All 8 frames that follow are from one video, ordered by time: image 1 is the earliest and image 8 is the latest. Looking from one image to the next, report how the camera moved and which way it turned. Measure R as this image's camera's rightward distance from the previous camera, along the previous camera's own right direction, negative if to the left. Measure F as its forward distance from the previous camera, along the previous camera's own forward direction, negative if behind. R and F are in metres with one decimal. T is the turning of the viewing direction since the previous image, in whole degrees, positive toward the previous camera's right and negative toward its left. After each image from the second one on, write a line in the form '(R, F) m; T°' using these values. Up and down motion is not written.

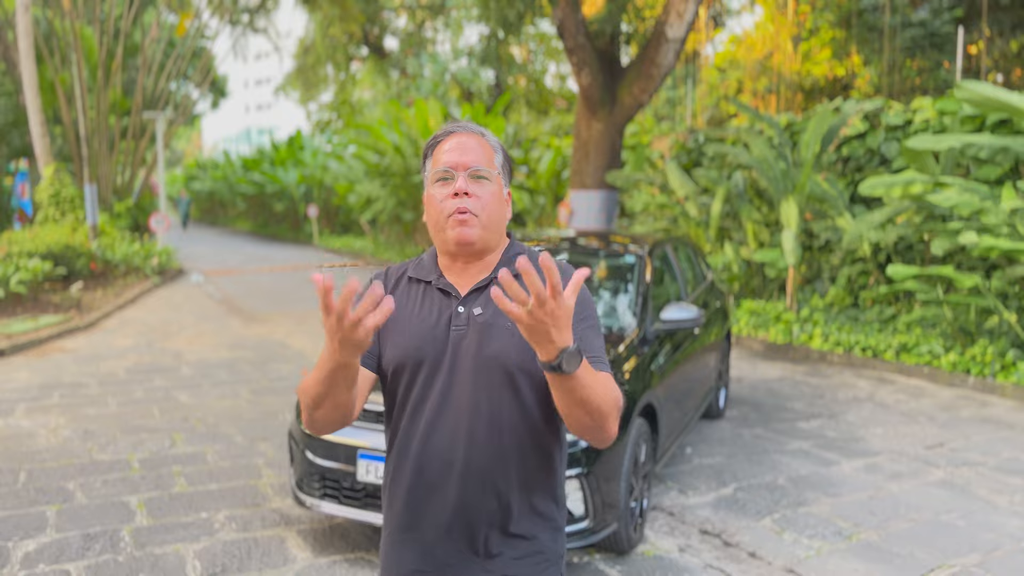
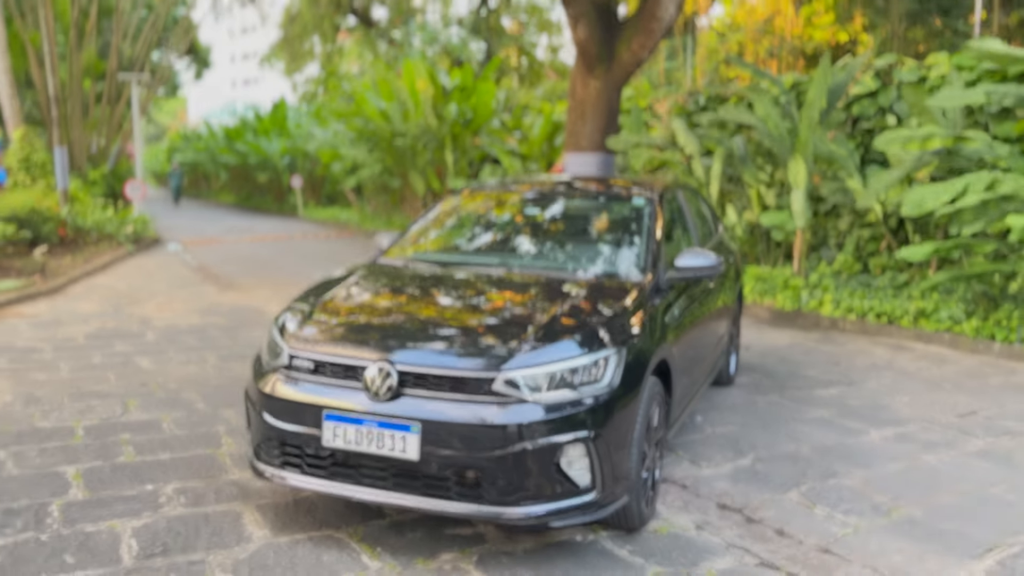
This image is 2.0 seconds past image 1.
(0.0, +0.6) m; +1°
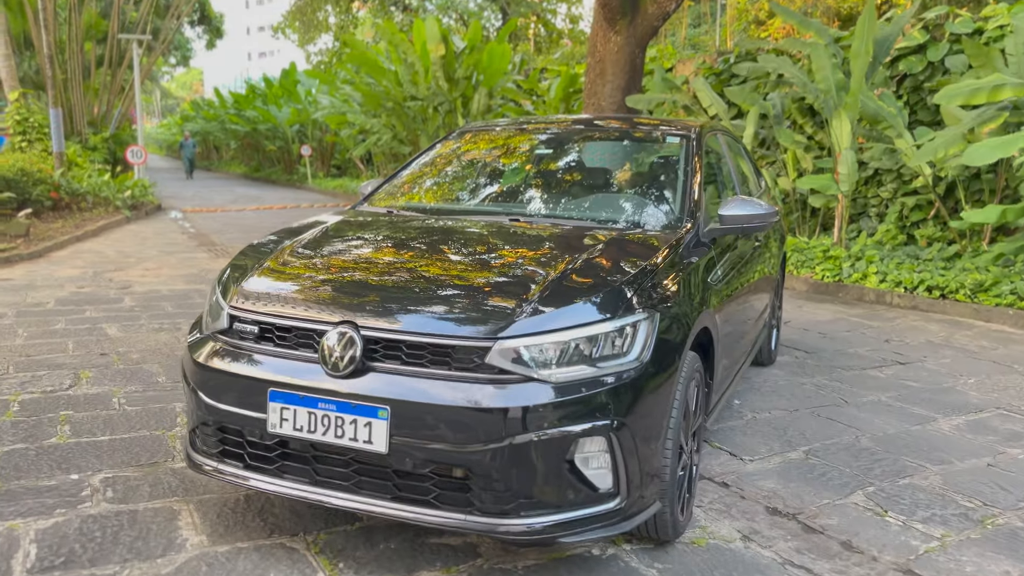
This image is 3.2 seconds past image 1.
(0.0, +0.7) m; -1°
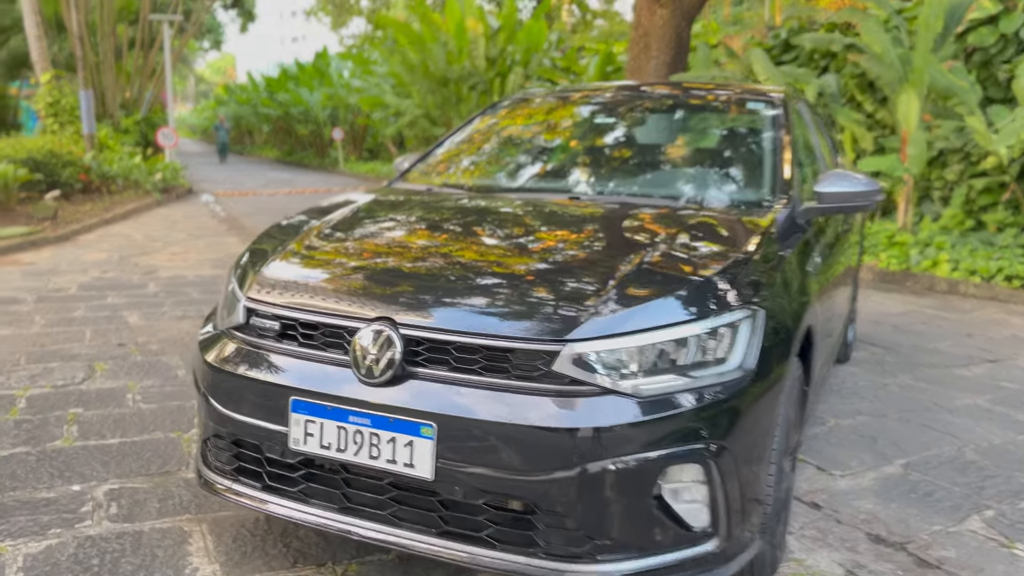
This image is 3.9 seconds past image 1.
(-0.1, +0.4) m; -2°
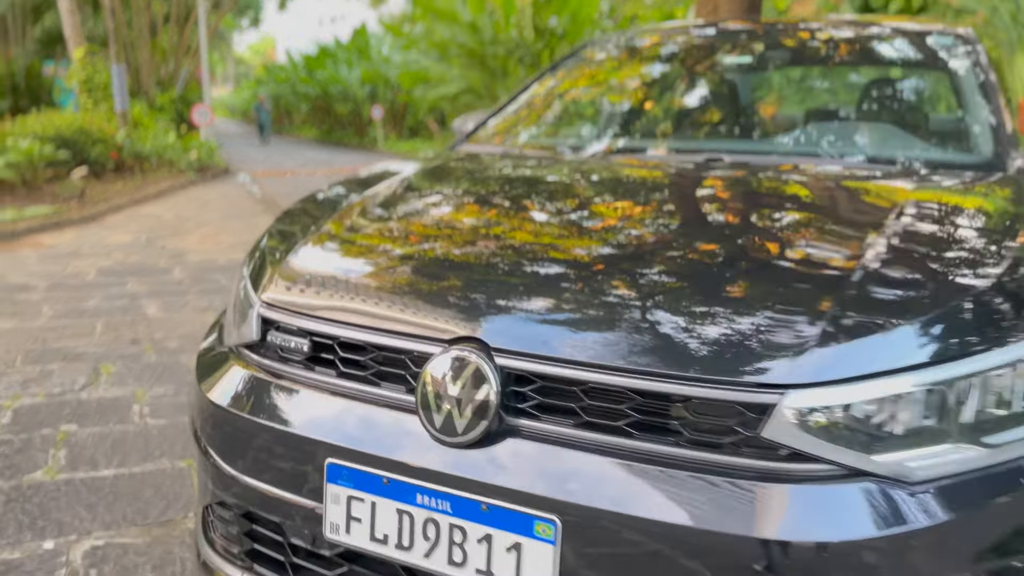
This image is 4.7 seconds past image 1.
(-0.2, +0.7) m; -3°
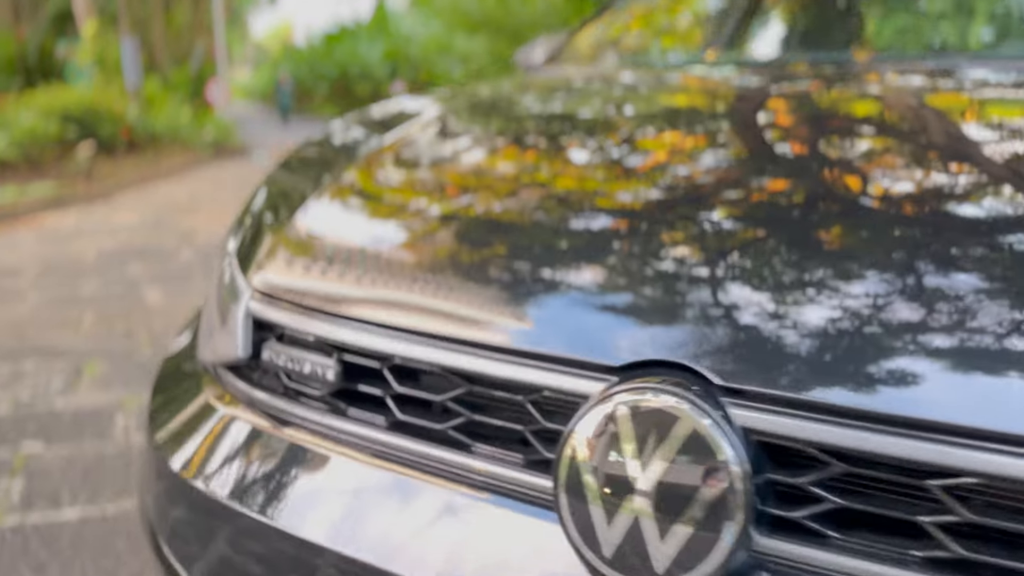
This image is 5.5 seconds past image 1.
(-0.2, +0.7) m; -1°
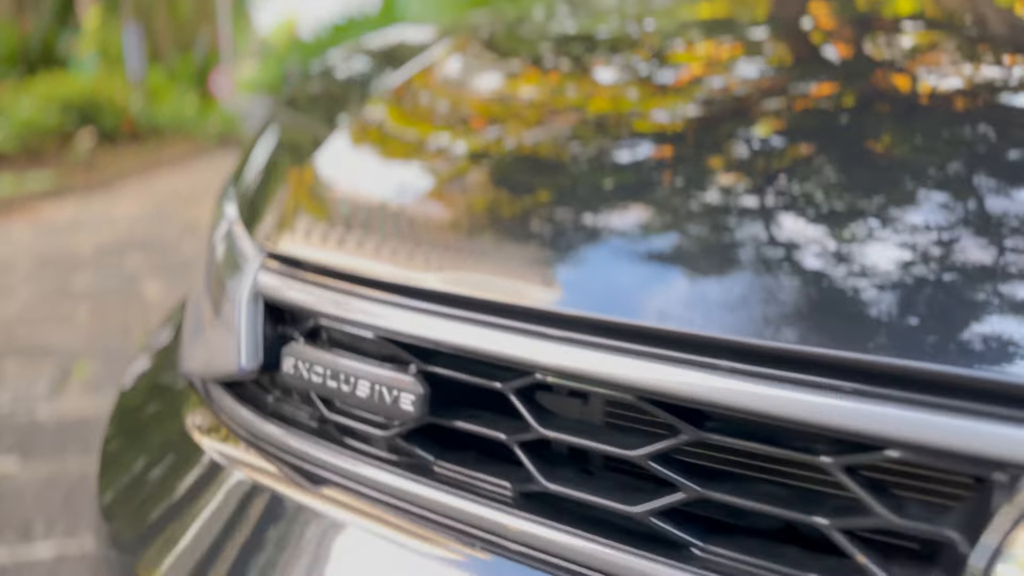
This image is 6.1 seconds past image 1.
(-0.1, +0.4) m; 0°
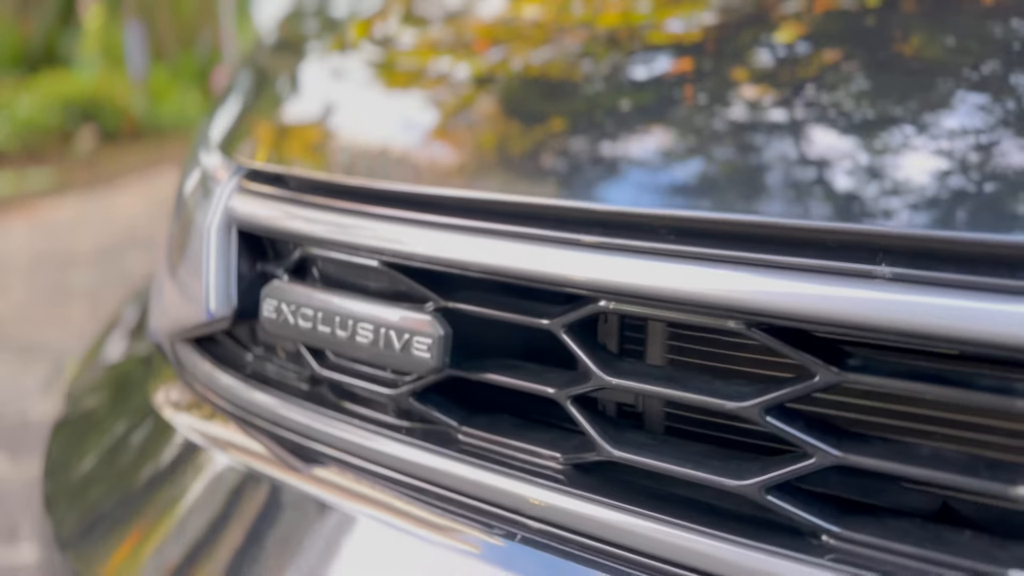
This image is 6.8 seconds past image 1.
(0.0, +0.1) m; -1°
